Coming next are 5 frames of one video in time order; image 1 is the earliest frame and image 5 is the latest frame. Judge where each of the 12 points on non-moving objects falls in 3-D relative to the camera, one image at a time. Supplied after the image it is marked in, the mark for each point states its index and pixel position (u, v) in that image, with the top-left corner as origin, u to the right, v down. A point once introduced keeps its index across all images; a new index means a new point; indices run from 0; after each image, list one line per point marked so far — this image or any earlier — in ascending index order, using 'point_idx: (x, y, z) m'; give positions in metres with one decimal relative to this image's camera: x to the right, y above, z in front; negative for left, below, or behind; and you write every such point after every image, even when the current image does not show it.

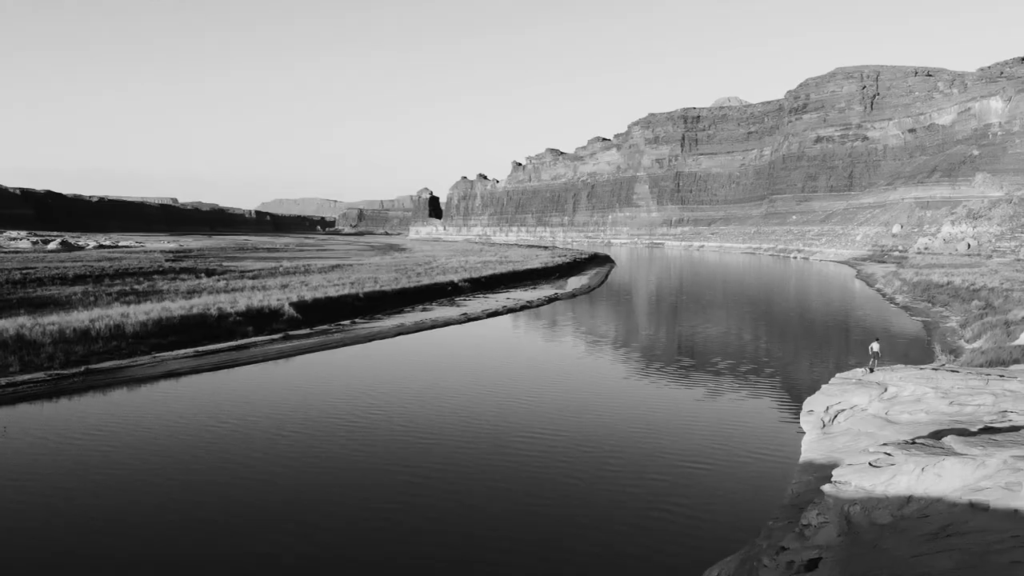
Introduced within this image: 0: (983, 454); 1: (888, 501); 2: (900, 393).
0: (+4.7, -1.7, +6.5) m
1: (+3.9, -2.2, +6.7) m
2: (+5.6, -1.5, +9.2) m
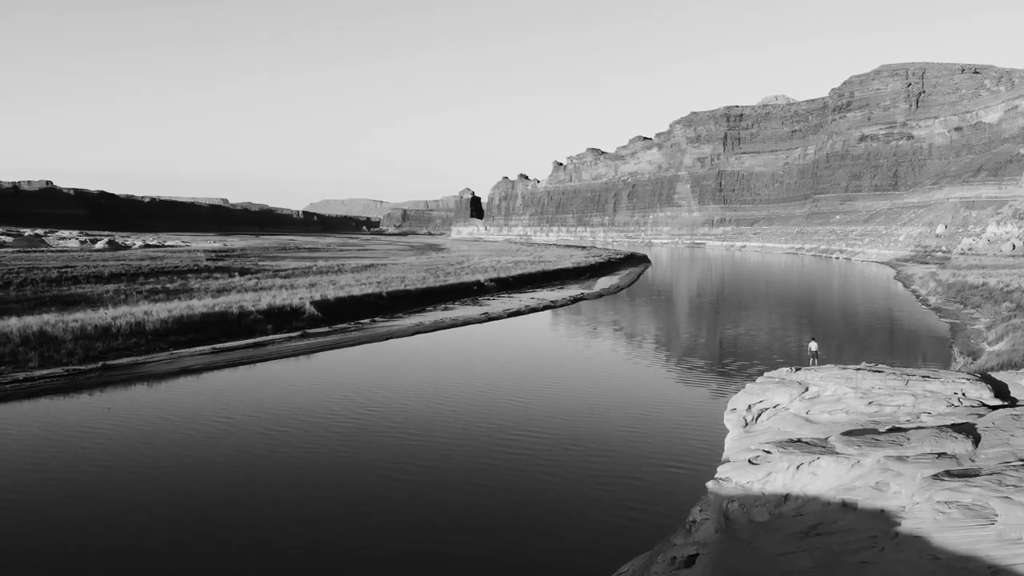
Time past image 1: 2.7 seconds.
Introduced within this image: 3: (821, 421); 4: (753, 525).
0: (+3.4, -1.6, +6.4) m
1: (+2.6, -2.2, +6.6) m
2: (+4.4, -1.5, +9.1) m
3: (+4.3, -1.8, +8.7) m
4: (+2.5, -2.4, +6.4) m
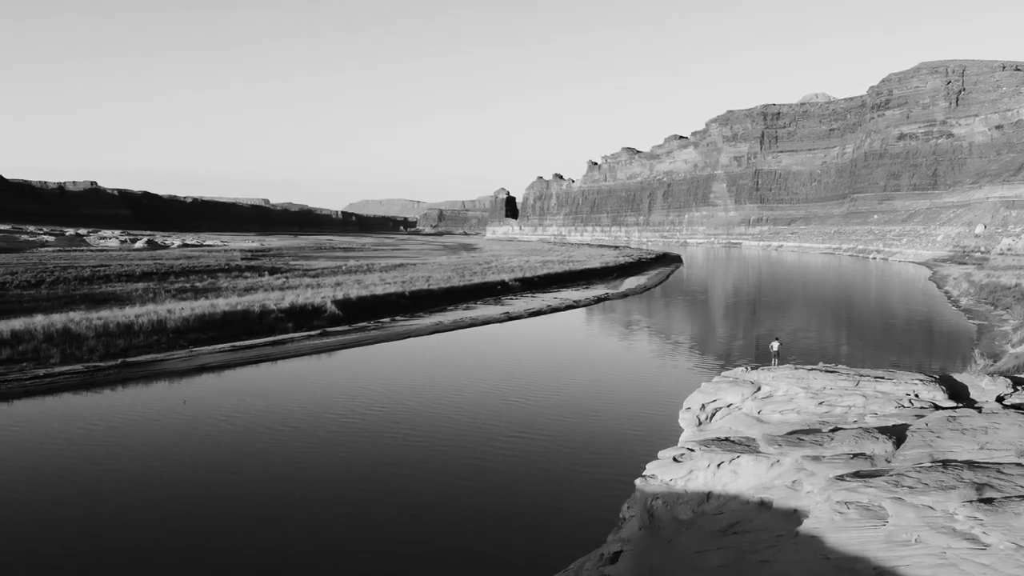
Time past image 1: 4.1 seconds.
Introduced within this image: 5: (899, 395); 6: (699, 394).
0: (+2.7, -1.6, +6.4) m
1: (+1.9, -2.2, +6.6) m
2: (+3.7, -1.5, +9.0) m
3: (+3.6, -1.8, +8.7) m
4: (+1.7, -2.4, +6.4) m
5: (+5.1, -1.4, +8.4) m
6: (+2.9, -1.6, +9.7) m
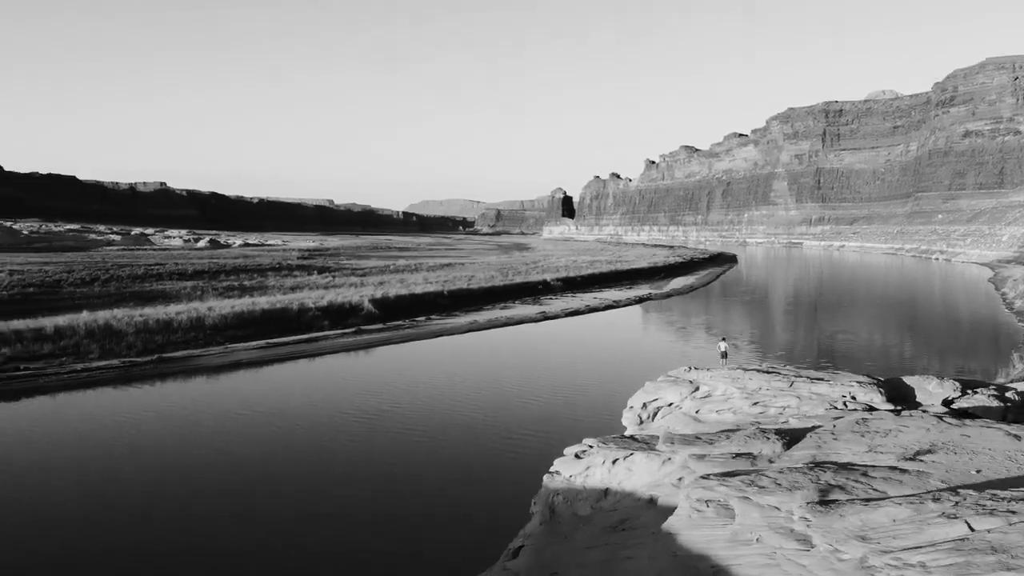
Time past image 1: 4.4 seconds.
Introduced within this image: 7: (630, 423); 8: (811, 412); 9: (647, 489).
0: (+1.6, -1.6, +6.4) m
1: (+0.8, -2.2, +6.7) m
2: (+2.8, -1.5, +9.0) m
3: (+2.7, -1.8, +8.6) m
4: (+0.6, -2.4, +6.5) m
5: (+4.2, -1.4, +8.2) m
6: (+2.0, -1.6, +9.7) m
7: (+1.8, -2.1, +9.5) m
8: (+3.7, -1.6, +7.9) m
9: (+1.3, -1.9, +6.1) m
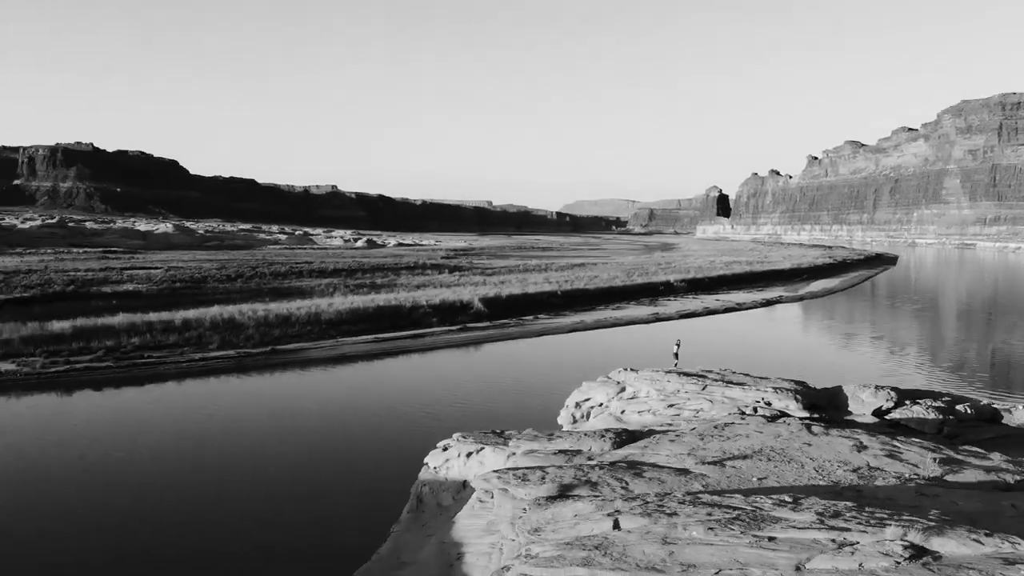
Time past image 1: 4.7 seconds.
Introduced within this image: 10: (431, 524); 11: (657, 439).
0: (+0.1, -1.6, +6.6) m
1: (-0.6, -2.2, +7.0) m
2: (+1.8, -1.5, +8.9) m
3: (+1.5, -1.8, +8.6) m
4: (-0.8, -2.4, +6.8) m
5: (+3.0, -1.4, +8.0) m
6: (+1.1, -1.6, +9.8) m
7: (+0.8, -2.1, +9.7) m
8: (+2.5, -1.6, +7.7) m
9: (-0.2, -1.9, +6.4) m
10: (-0.9, -2.4, +6.5) m
11: (+1.5, -1.5, +6.1) m
